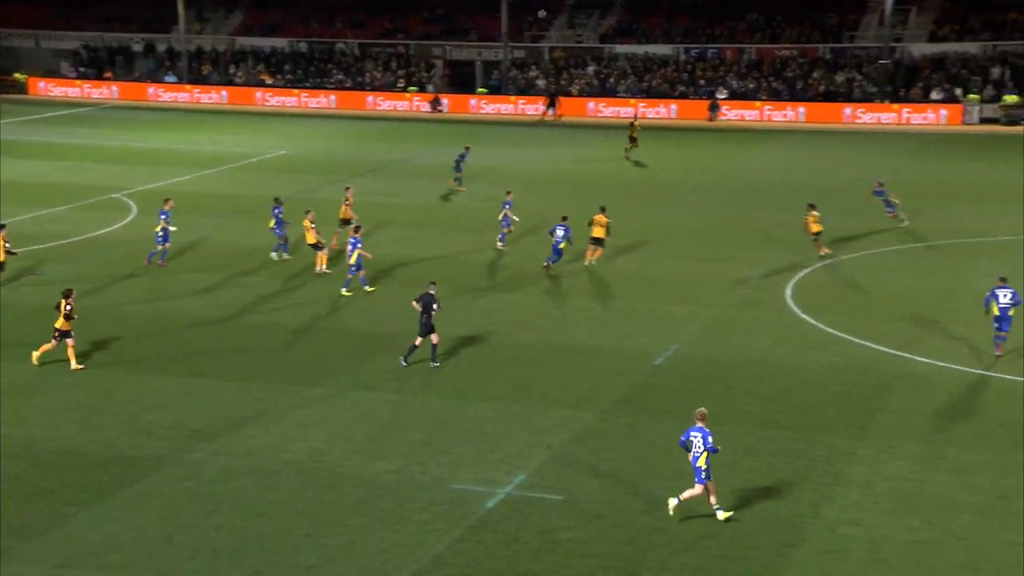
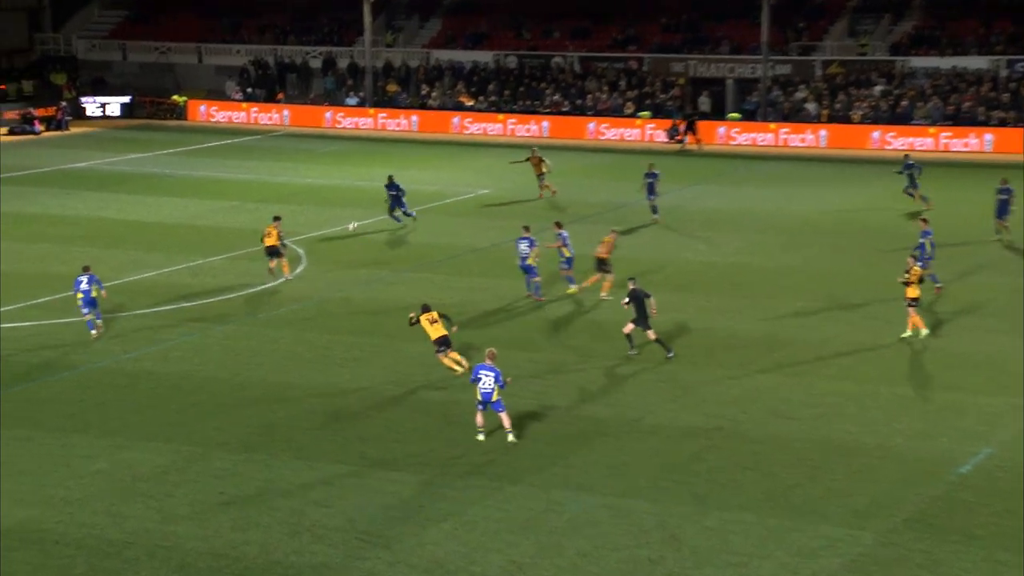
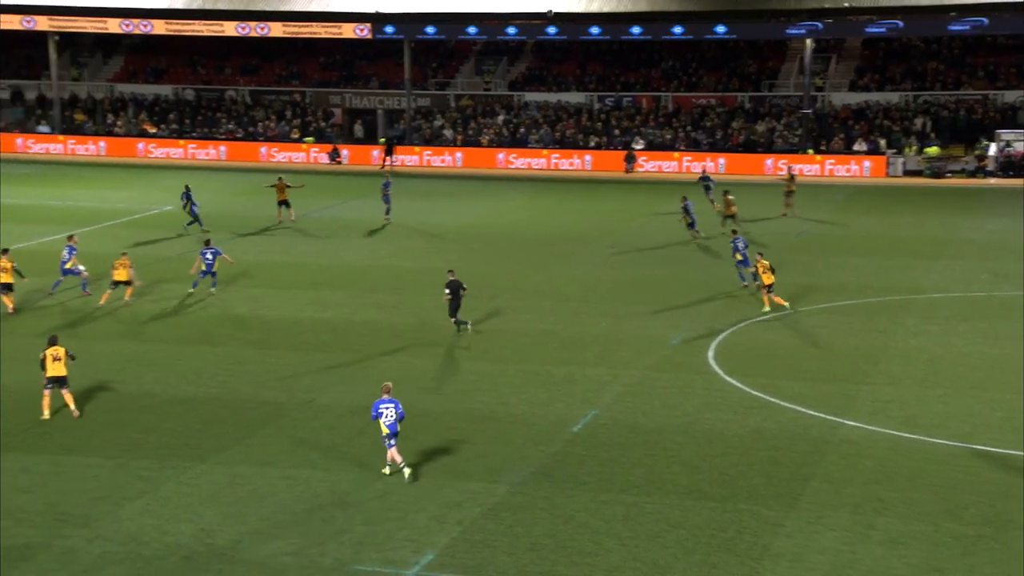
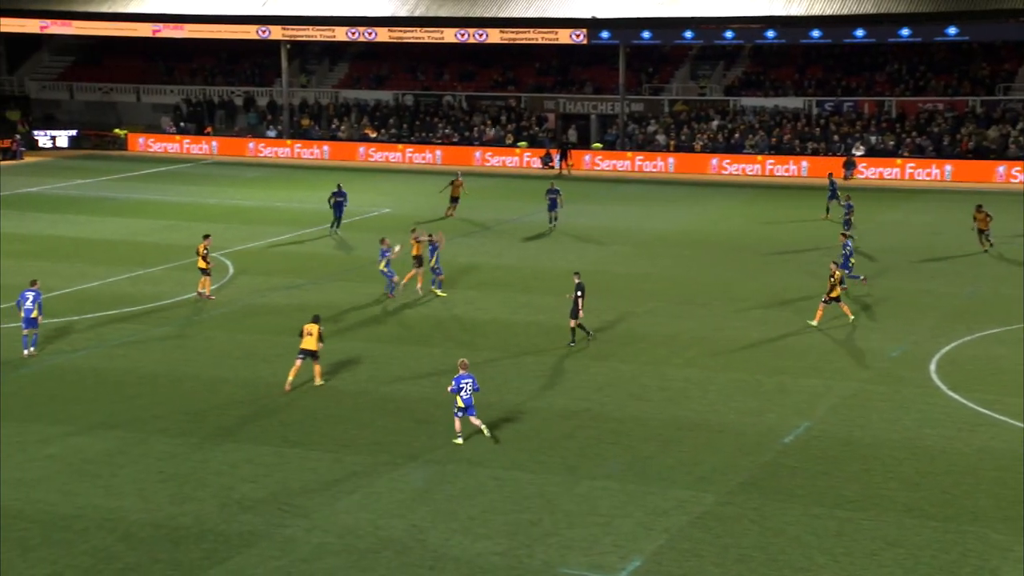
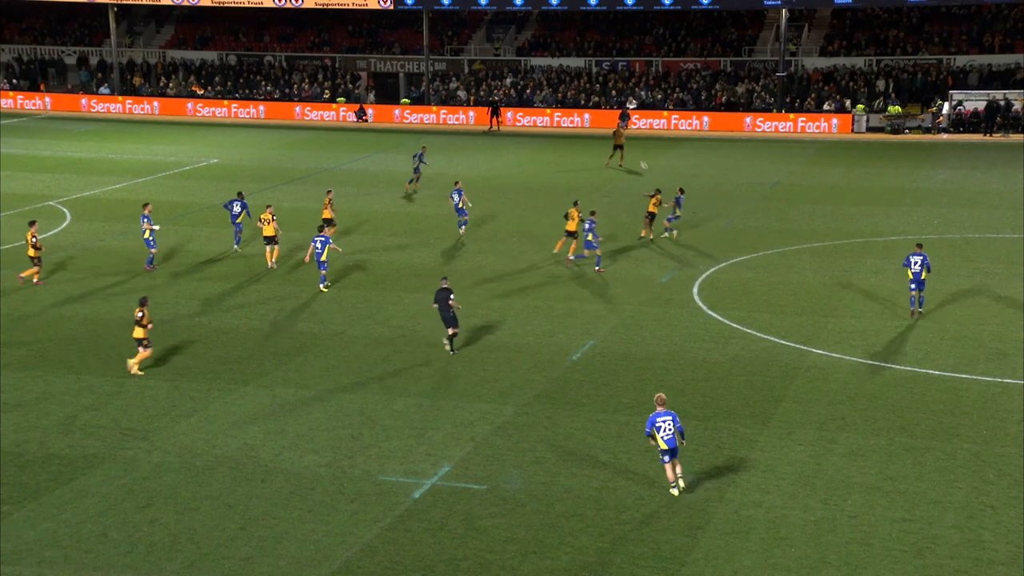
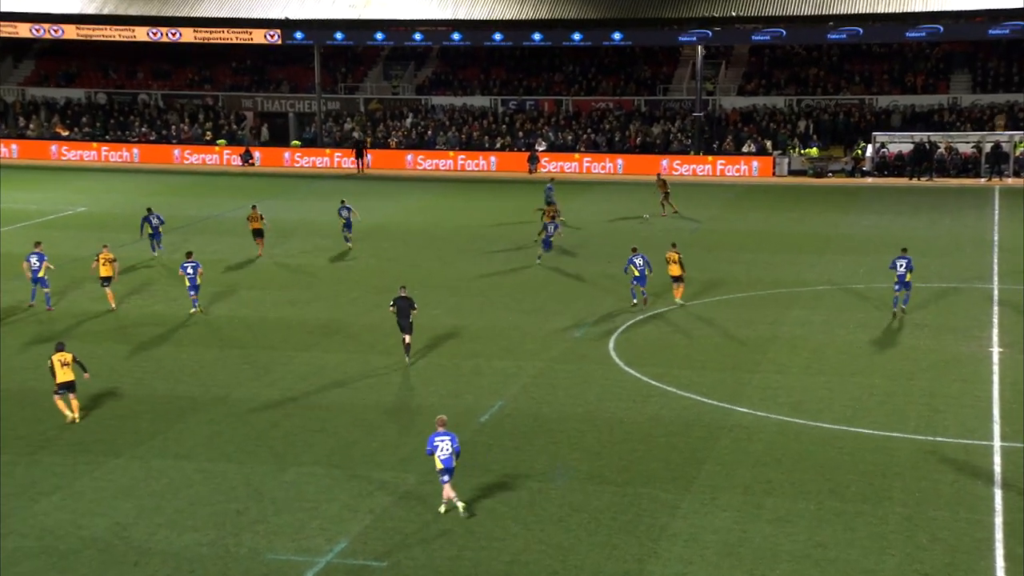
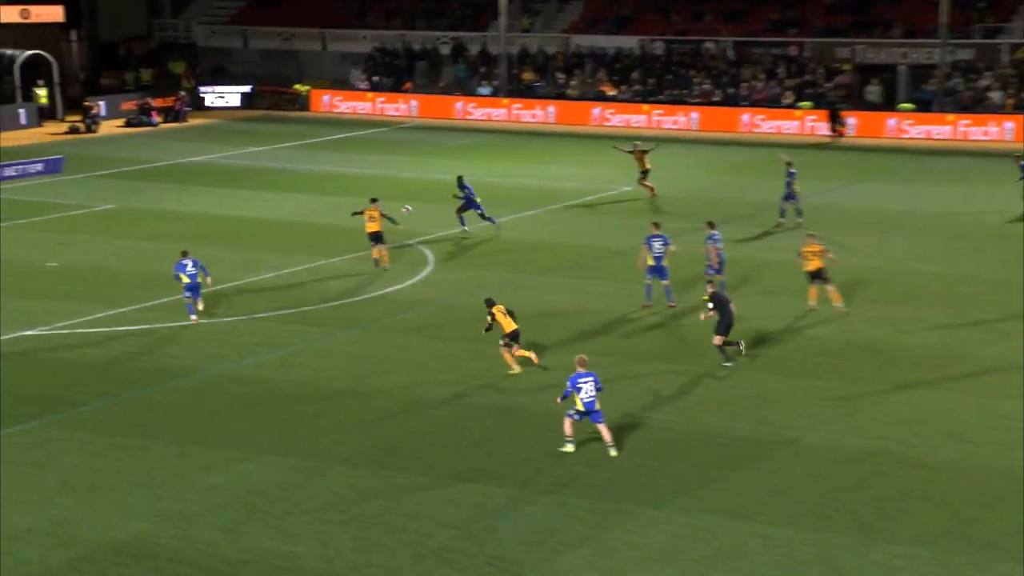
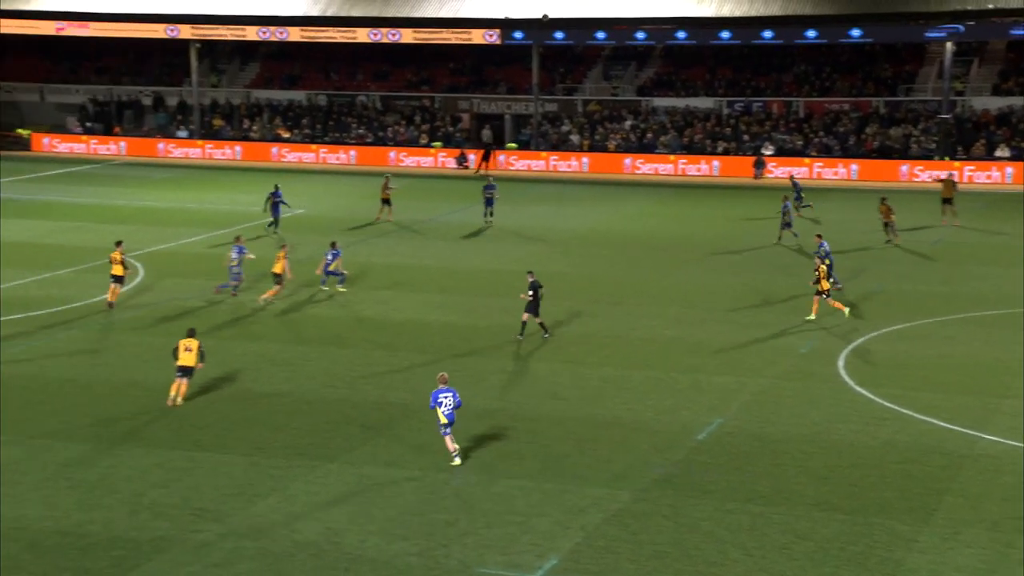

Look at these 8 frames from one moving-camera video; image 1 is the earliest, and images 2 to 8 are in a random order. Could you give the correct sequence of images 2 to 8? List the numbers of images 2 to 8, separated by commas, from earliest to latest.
5, 6, 3, 8, 4, 2, 7
